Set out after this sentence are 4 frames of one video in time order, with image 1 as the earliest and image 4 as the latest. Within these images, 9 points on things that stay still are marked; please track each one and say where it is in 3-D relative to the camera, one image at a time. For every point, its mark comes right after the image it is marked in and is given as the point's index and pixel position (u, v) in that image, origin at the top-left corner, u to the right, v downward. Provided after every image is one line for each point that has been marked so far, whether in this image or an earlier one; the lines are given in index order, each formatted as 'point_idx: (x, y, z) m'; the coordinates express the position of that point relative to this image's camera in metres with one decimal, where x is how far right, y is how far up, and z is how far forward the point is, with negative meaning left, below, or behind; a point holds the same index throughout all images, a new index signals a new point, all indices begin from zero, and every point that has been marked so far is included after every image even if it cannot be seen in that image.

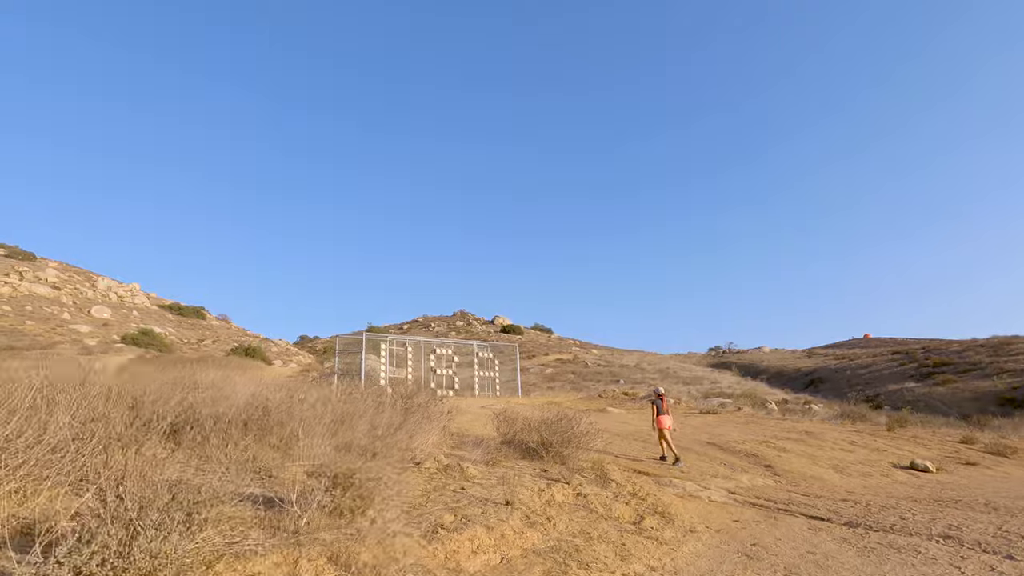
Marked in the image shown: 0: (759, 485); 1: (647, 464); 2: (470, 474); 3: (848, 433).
0: (+4.4, -3.5, +10.9) m
1: (+2.6, -3.6, +12.3) m
2: (-0.4, -2.0, +6.5) m
3: (+10.7, -4.6, +19.6) m
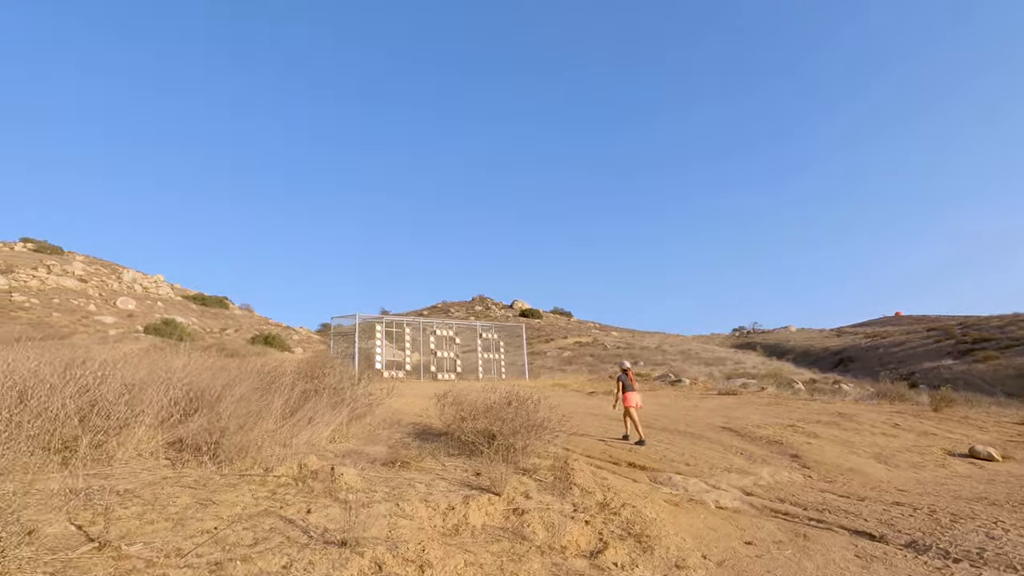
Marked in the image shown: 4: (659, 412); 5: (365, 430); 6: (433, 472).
0: (+3.8, -2.8, +8.7) m
1: (+2.1, -2.8, +10.1) m
2: (-1.2, -1.4, +4.4) m
3: (+10.5, -3.5, +17.1) m
4: (+3.9, -3.4, +16.6) m
5: (-1.7, -1.6, +7.0) m
6: (-0.7, -1.6, +5.2) m
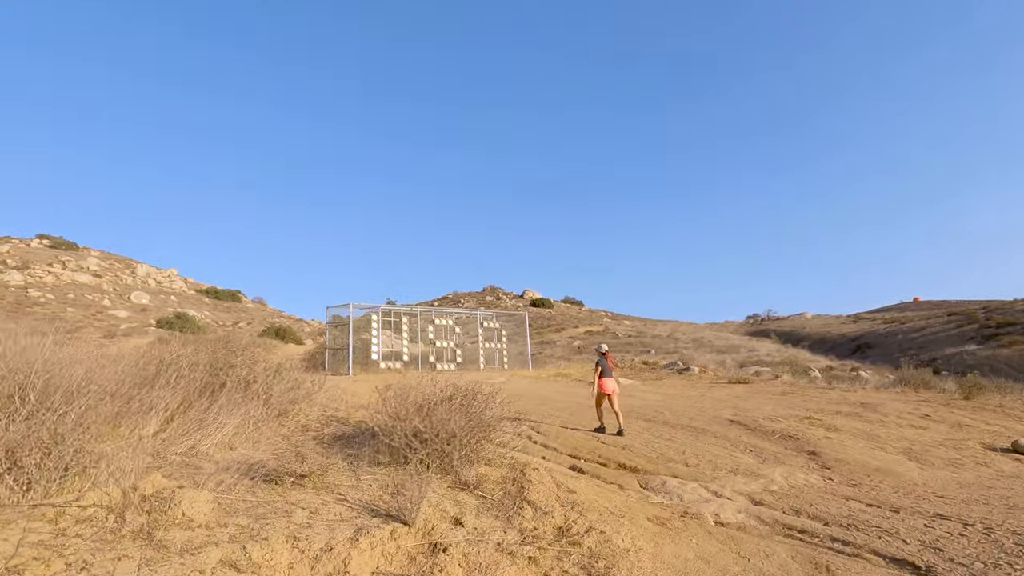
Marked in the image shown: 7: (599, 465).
0: (+3.4, -2.4, +7.4) m
1: (+1.8, -2.4, +8.8) m
2: (-1.7, -1.2, +3.2) m
3: (+10.3, -2.9, +15.7) m
4: (+3.7, -2.9, +15.3) m
5: (-2.1, -1.4, +5.8) m
6: (-1.2, -1.3, +4.0) m
7: (+1.2, -2.3, +8.1) m
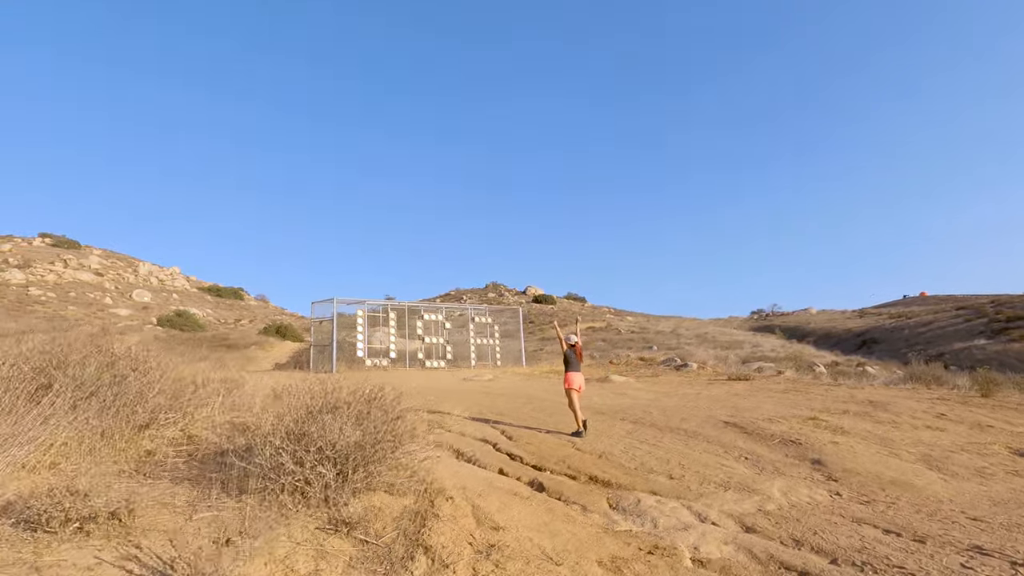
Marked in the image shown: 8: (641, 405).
0: (+2.9, -2.2, +6.1) m
1: (+1.2, -2.2, +7.6) m
2: (-2.3, -1.0, +2.0) m
3: (+9.8, -2.7, +14.4) m
4: (+3.2, -2.6, +14.0) m
5: (-2.7, -1.2, +4.6) m
6: (-1.7, -1.2, +2.8) m
7: (+0.6, -2.1, +6.9) m
8: (+2.9, -2.6, +13.5) m
